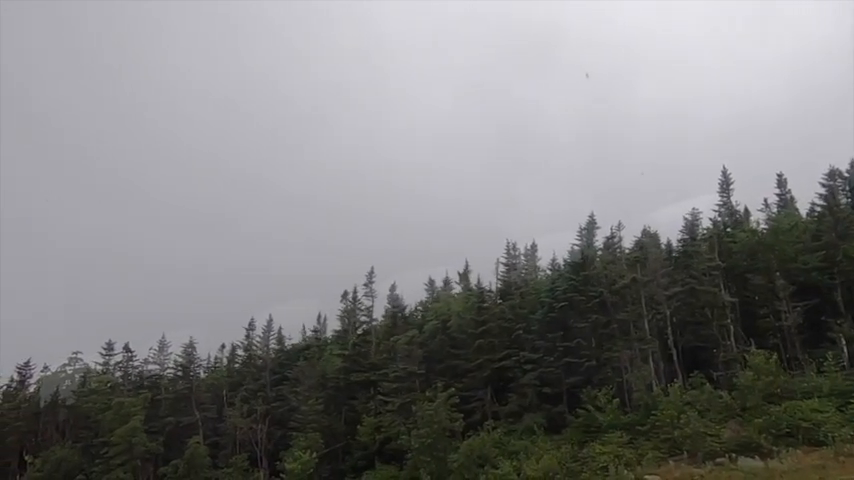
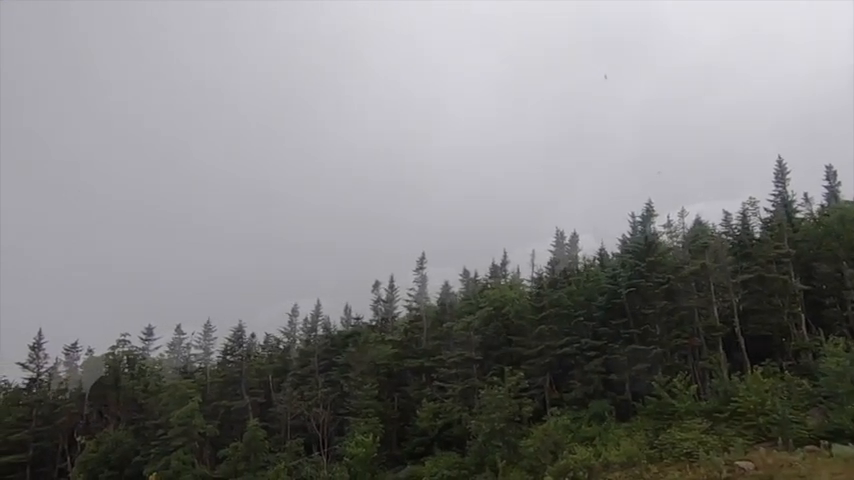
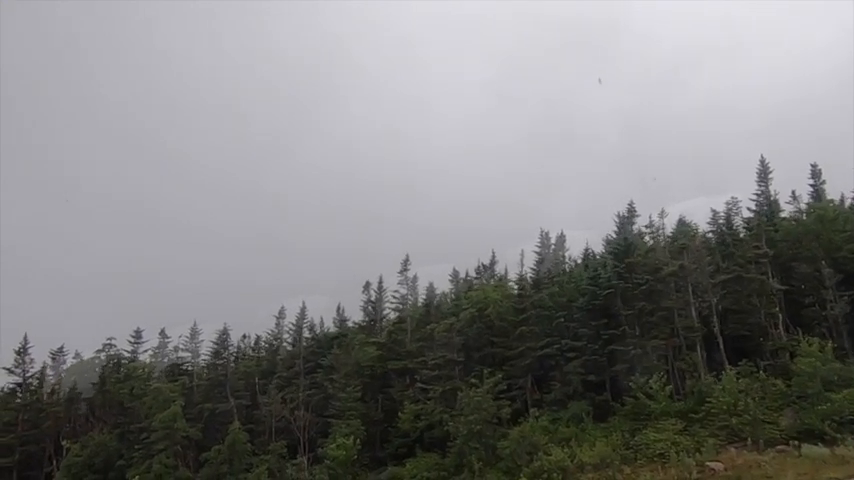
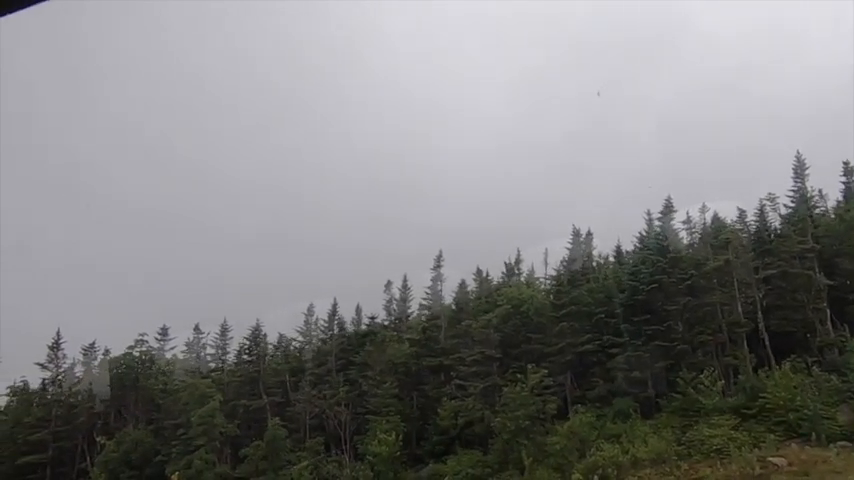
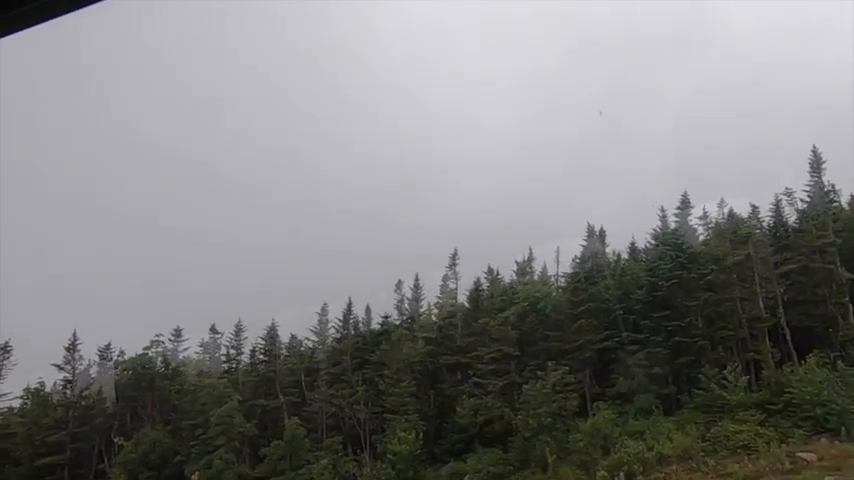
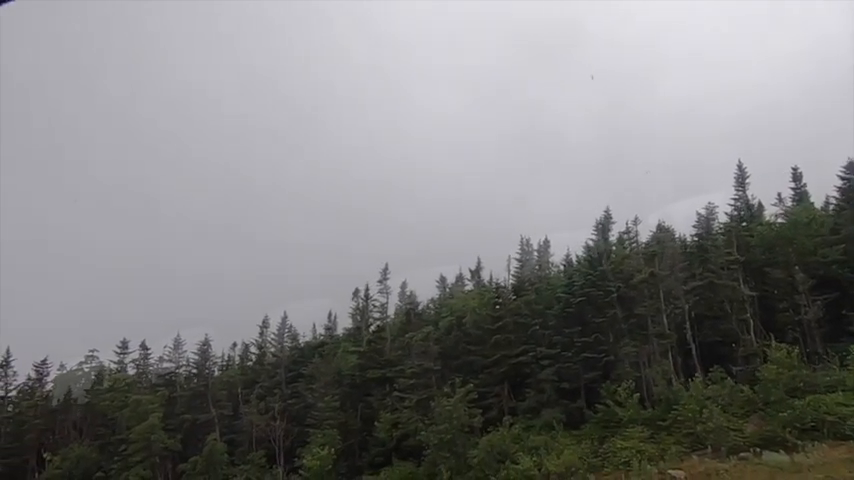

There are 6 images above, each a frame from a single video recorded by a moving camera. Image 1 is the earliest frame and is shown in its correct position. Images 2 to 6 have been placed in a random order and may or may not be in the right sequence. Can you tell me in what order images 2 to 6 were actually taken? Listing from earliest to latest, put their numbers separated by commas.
6, 3, 2, 4, 5
